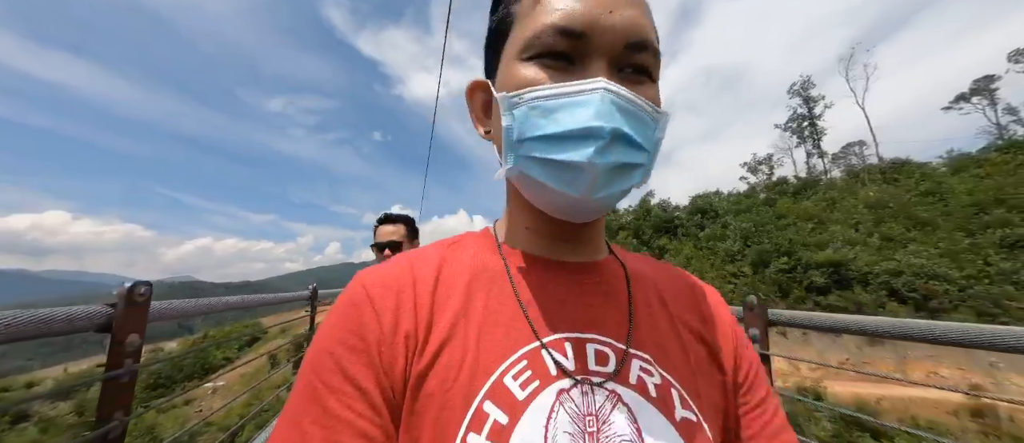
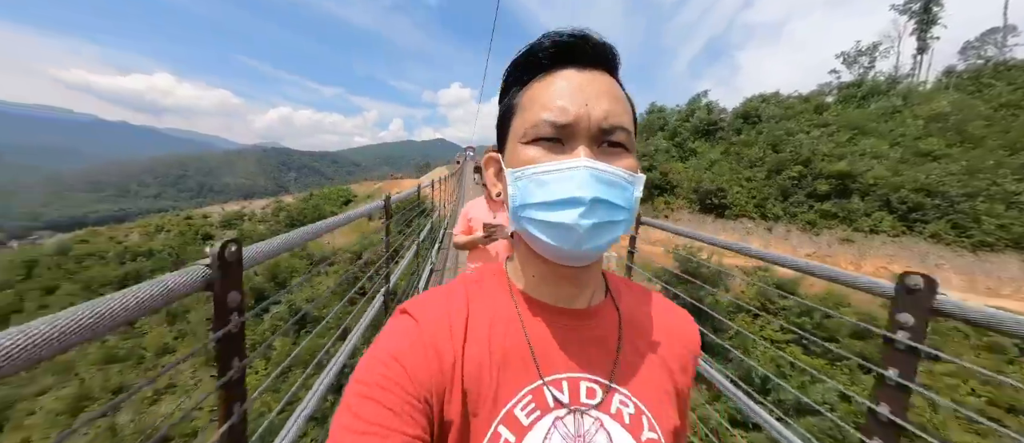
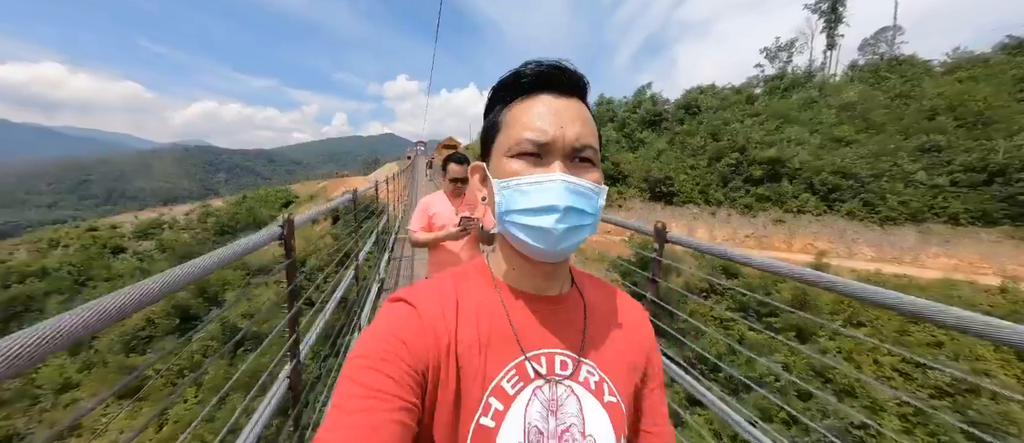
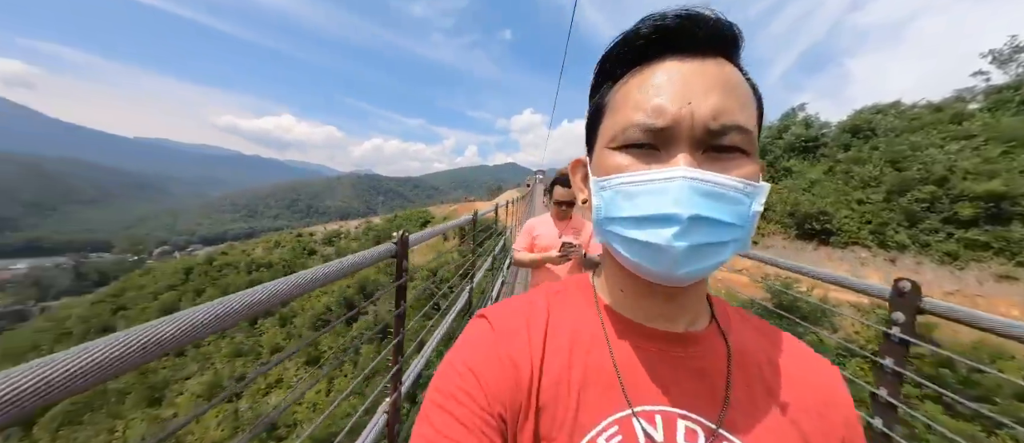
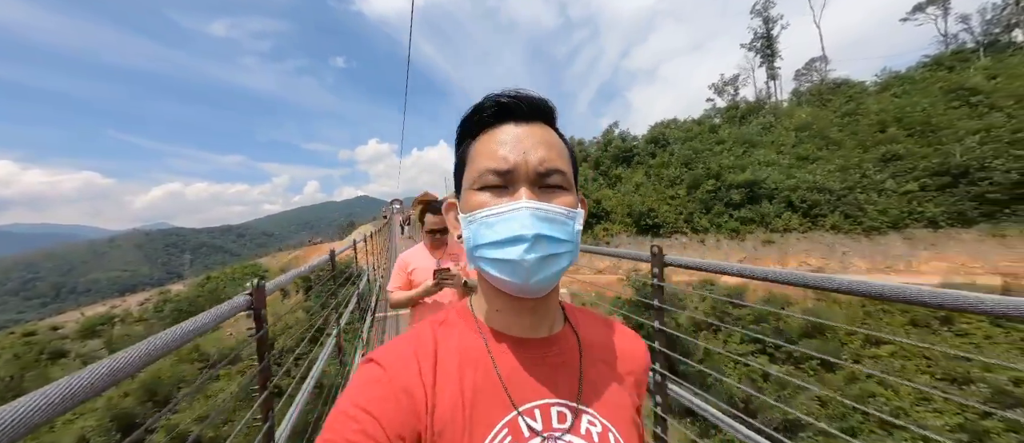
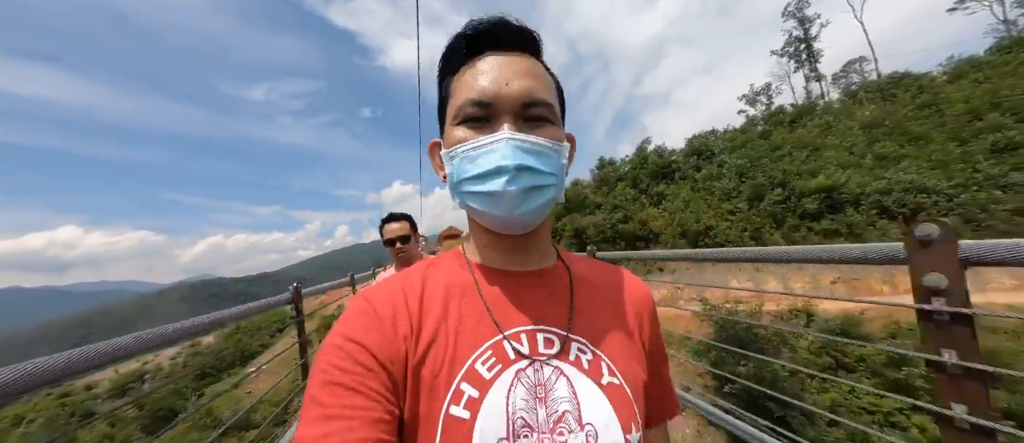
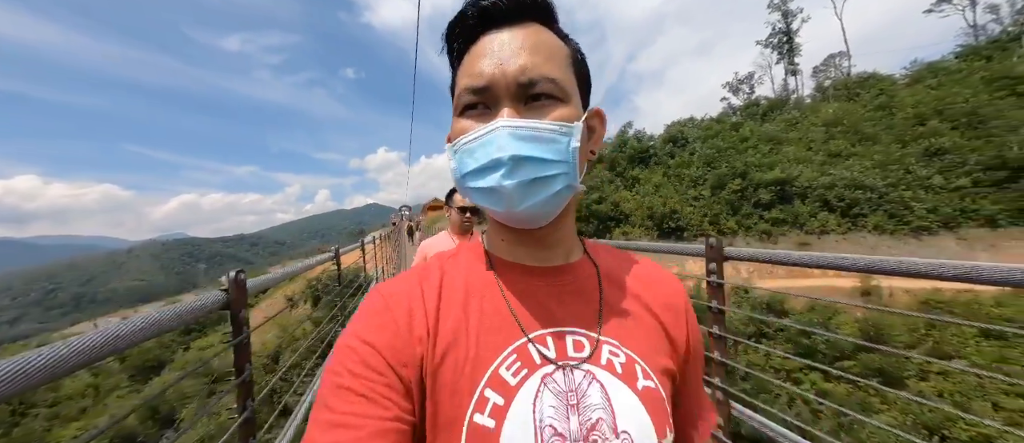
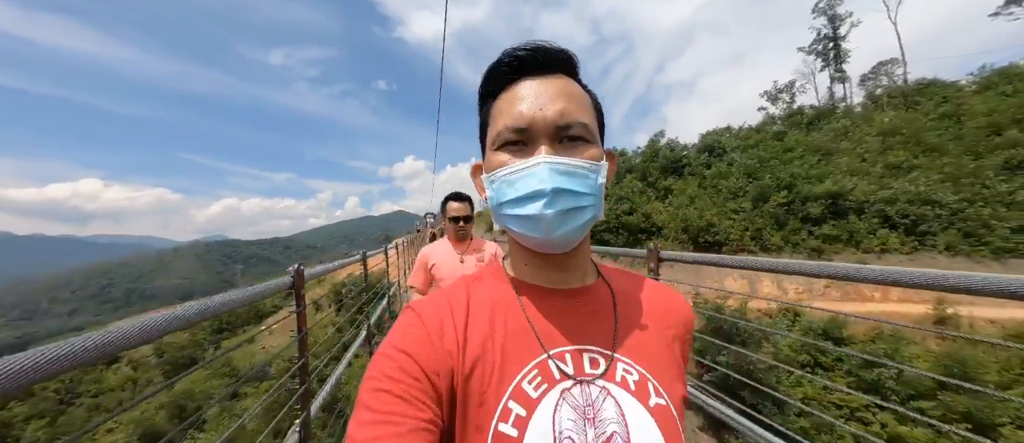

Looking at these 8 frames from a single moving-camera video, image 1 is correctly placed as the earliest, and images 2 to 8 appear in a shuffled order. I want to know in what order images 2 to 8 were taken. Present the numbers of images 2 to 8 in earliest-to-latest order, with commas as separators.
6, 8, 7, 5, 3, 2, 4
